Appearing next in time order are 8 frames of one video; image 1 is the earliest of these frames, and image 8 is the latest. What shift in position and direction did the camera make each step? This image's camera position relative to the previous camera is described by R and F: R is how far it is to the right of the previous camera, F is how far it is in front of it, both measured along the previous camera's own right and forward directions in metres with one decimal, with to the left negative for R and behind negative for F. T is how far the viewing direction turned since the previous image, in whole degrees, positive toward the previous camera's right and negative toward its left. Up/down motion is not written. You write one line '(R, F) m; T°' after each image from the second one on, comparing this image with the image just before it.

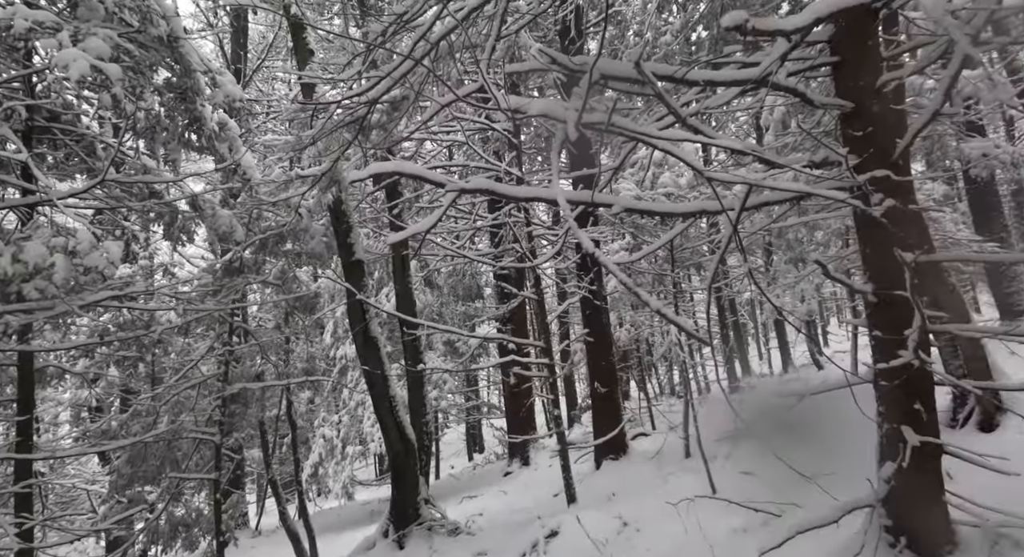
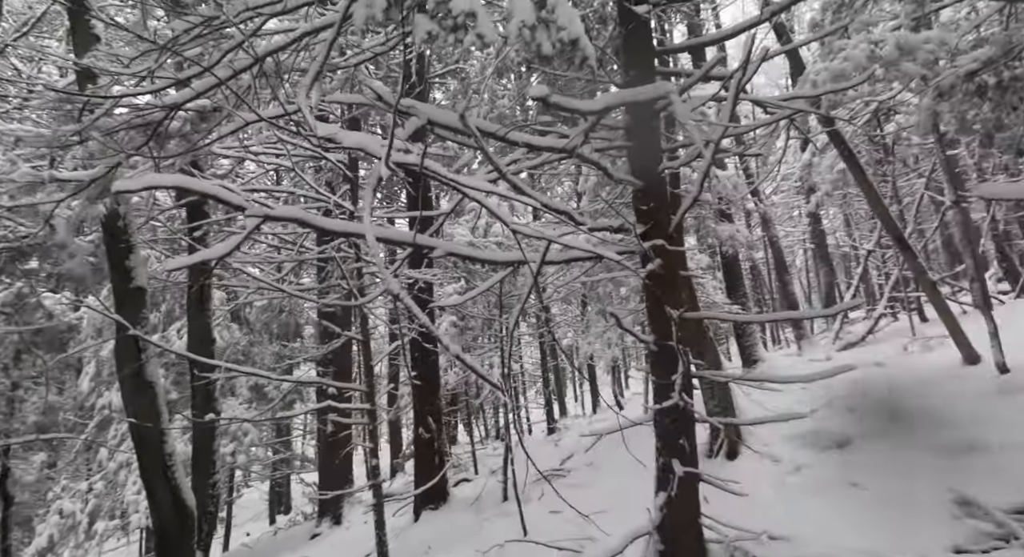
(-0.1, +0.1) m; +19°
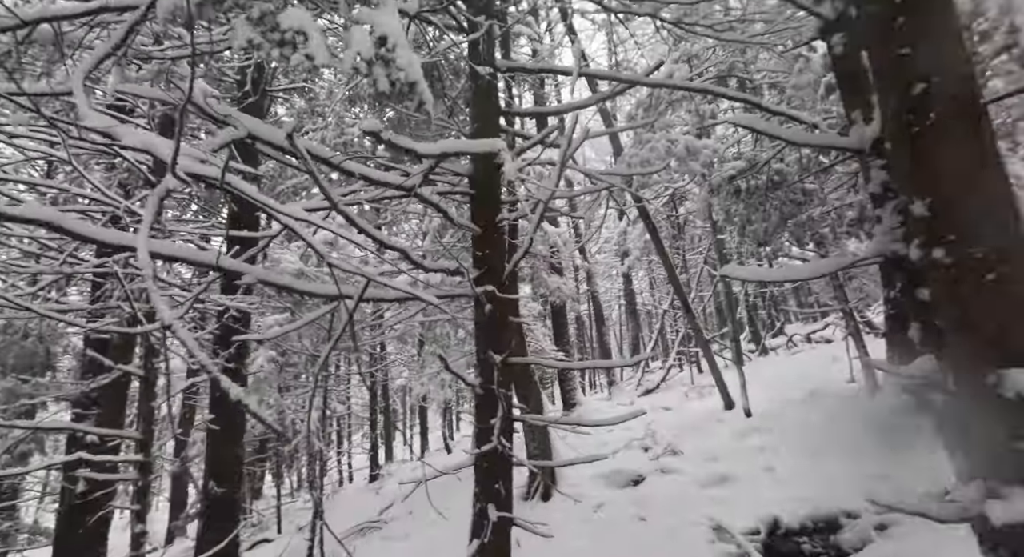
(+0.1, 0.0) m; +17°
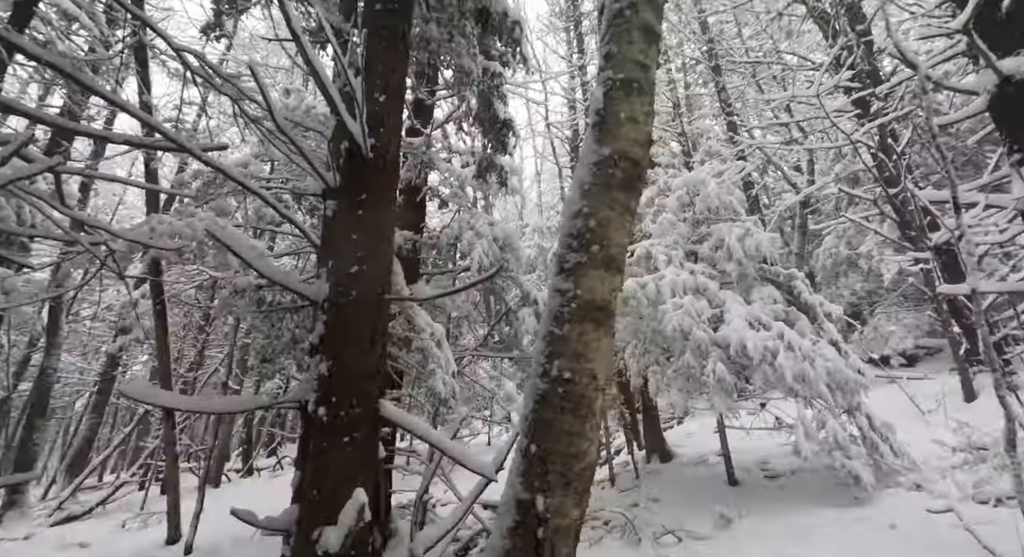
(+0.2, -0.1) m; +46°
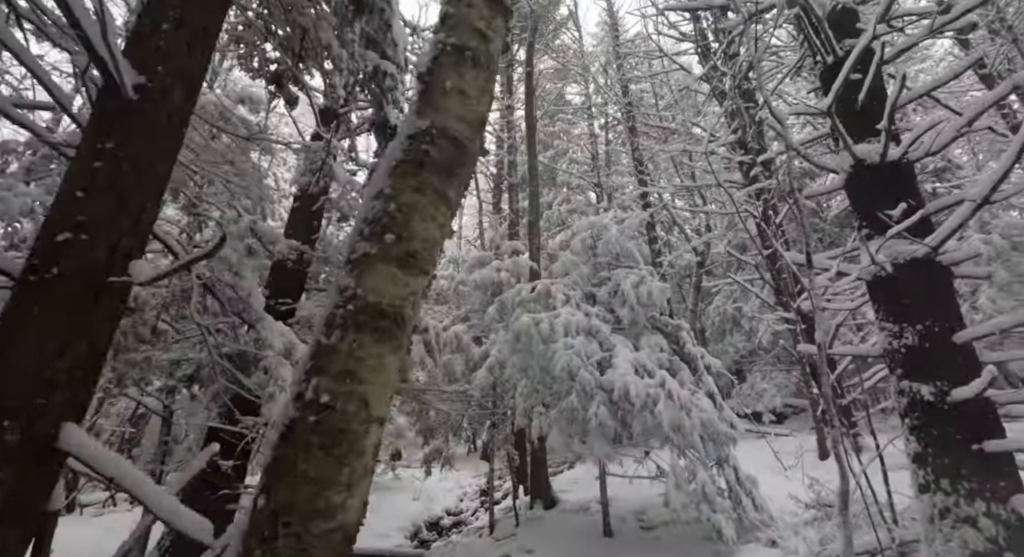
(+0.3, +0.2) m; +9°
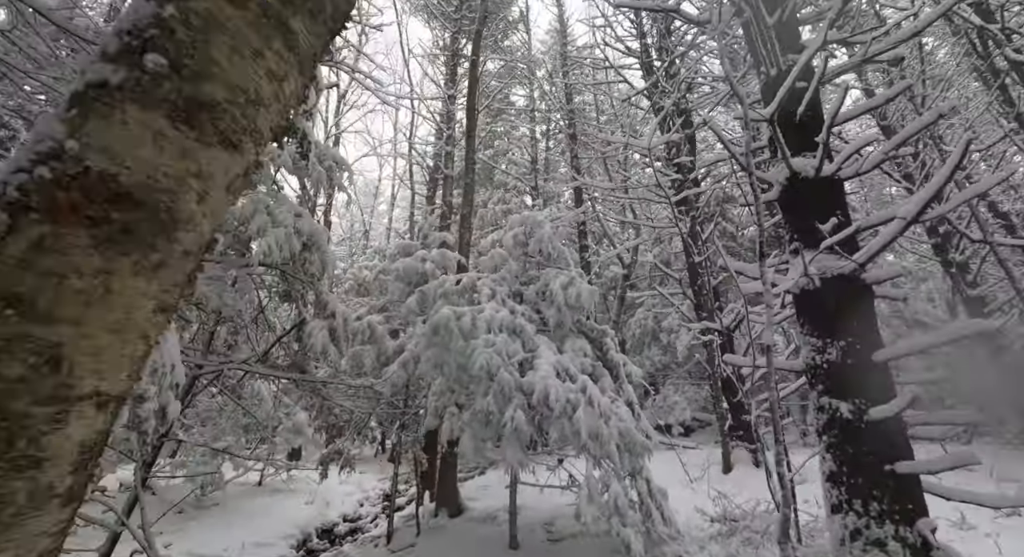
(+0.1, +0.4) m; +8°
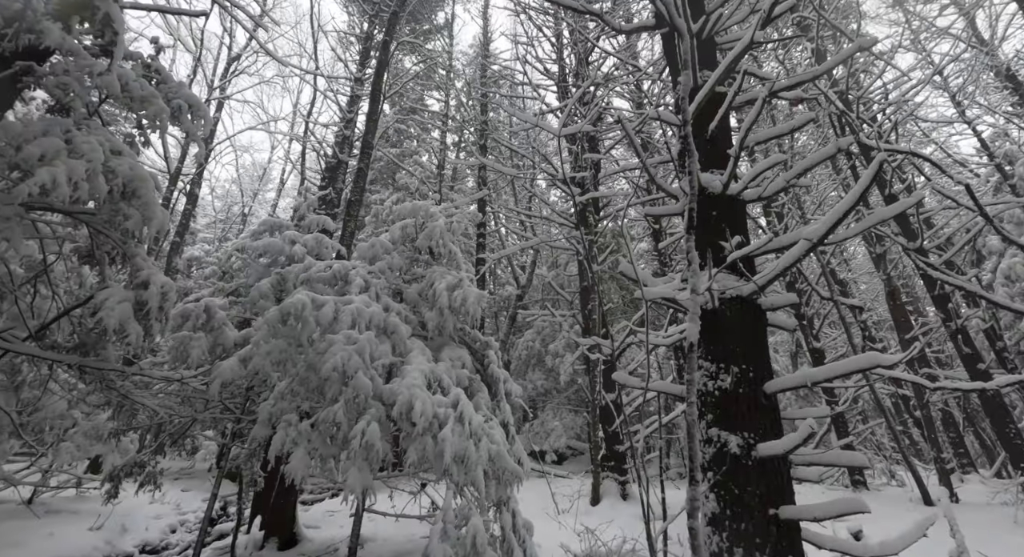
(+0.2, +0.7) m; +11°
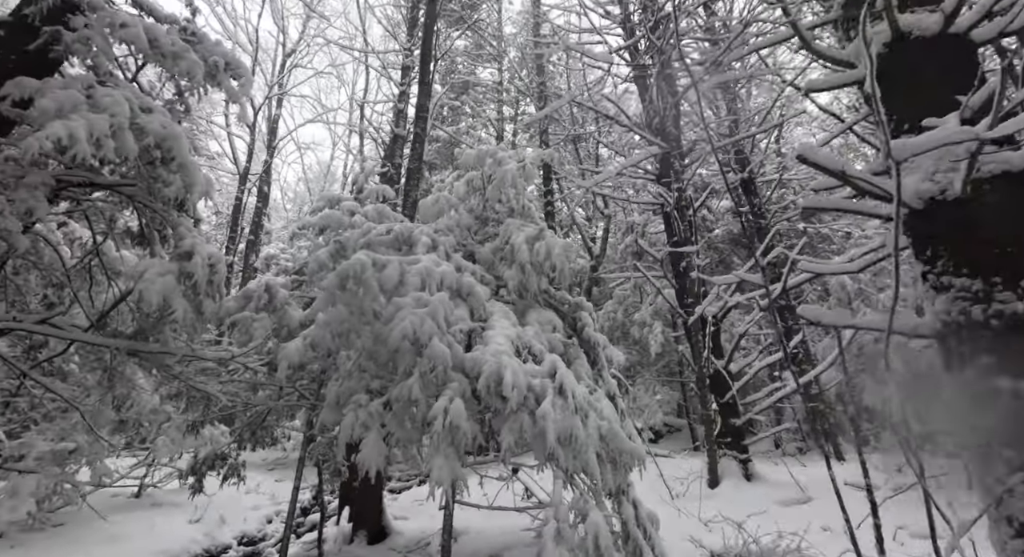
(-0.3, +0.9) m; -7°
